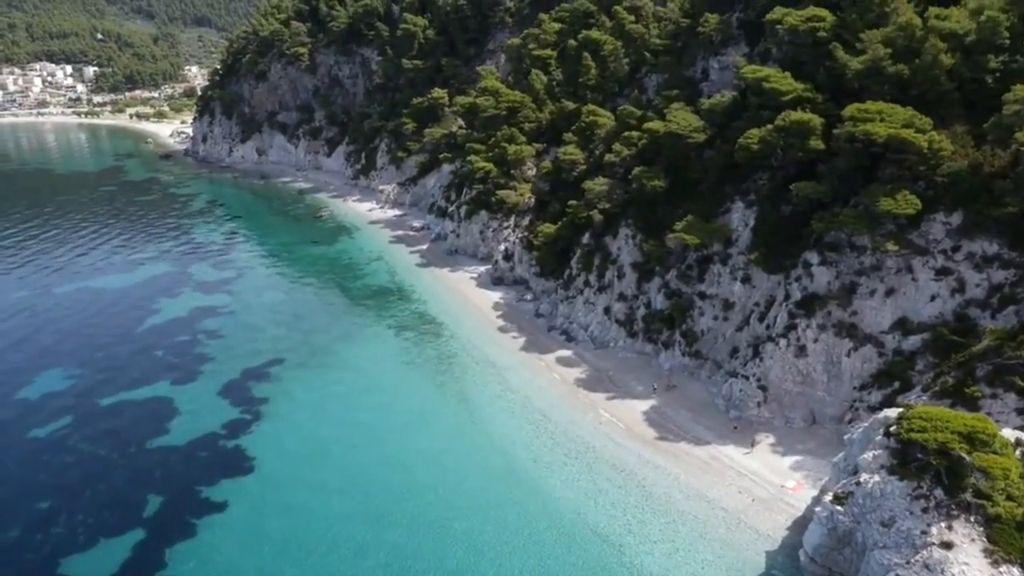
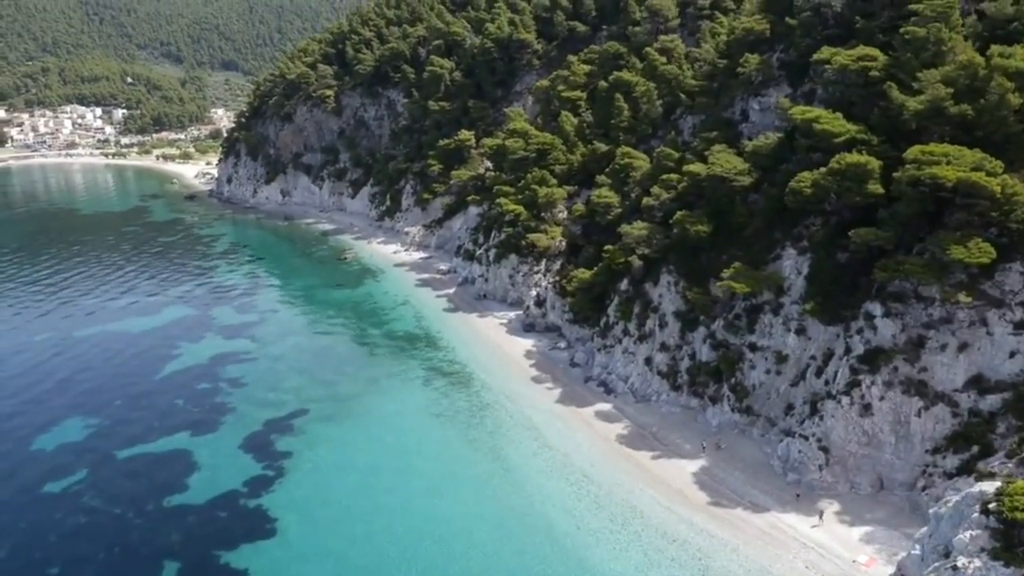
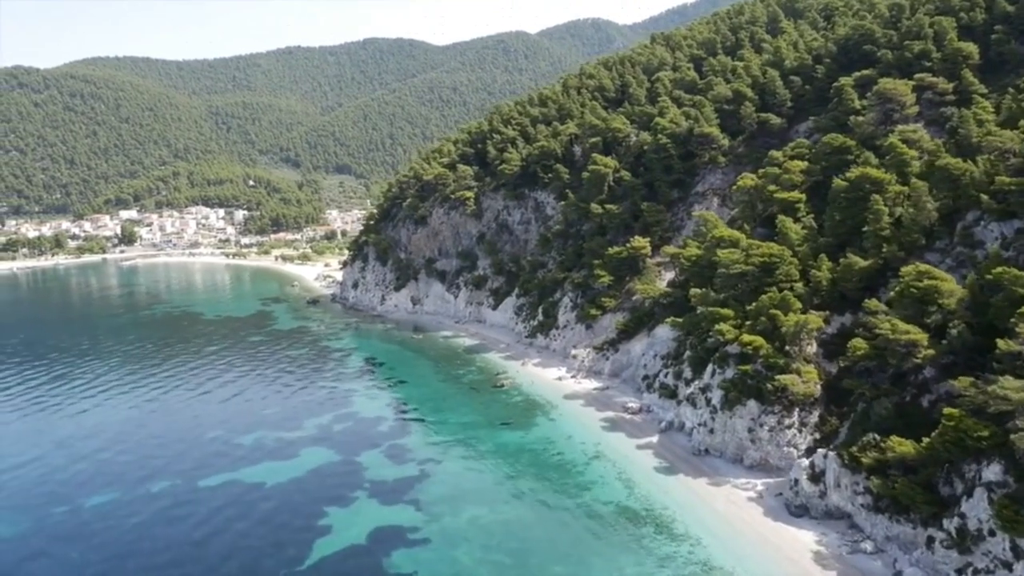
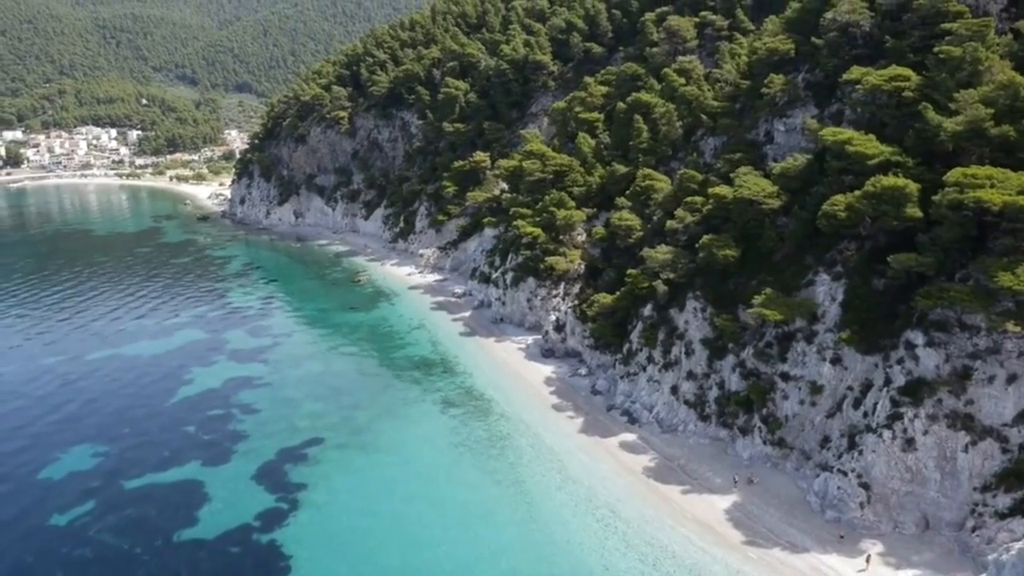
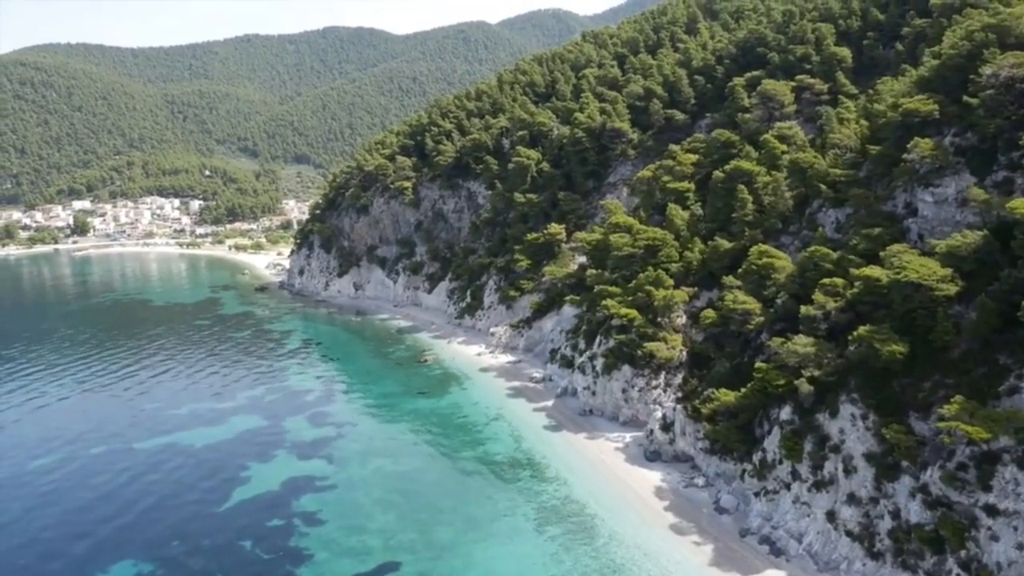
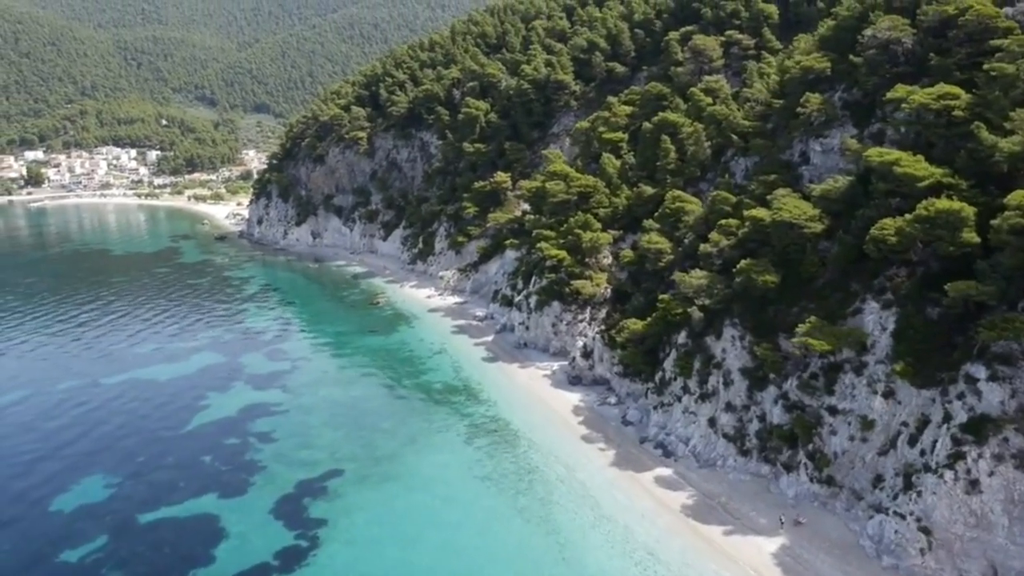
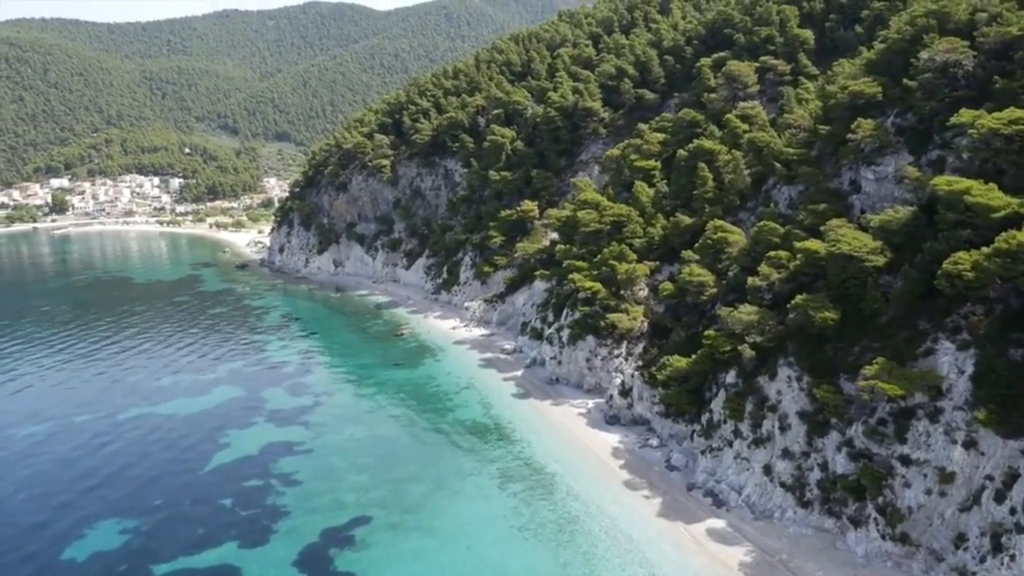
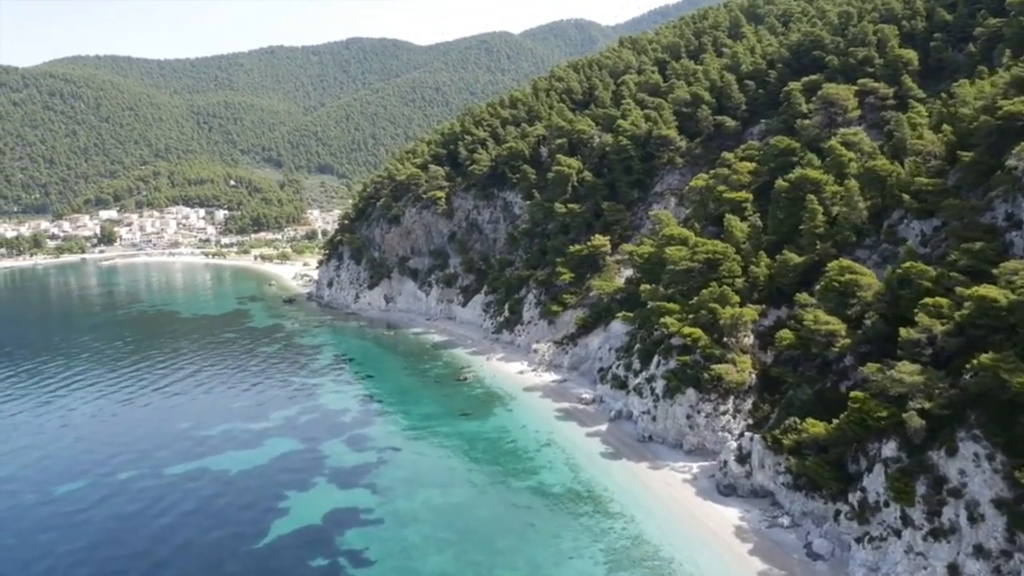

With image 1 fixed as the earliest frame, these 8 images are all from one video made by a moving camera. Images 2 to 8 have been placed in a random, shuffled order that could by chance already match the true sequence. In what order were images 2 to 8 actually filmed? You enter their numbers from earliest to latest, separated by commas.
2, 4, 6, 7, 5, 8, 3
